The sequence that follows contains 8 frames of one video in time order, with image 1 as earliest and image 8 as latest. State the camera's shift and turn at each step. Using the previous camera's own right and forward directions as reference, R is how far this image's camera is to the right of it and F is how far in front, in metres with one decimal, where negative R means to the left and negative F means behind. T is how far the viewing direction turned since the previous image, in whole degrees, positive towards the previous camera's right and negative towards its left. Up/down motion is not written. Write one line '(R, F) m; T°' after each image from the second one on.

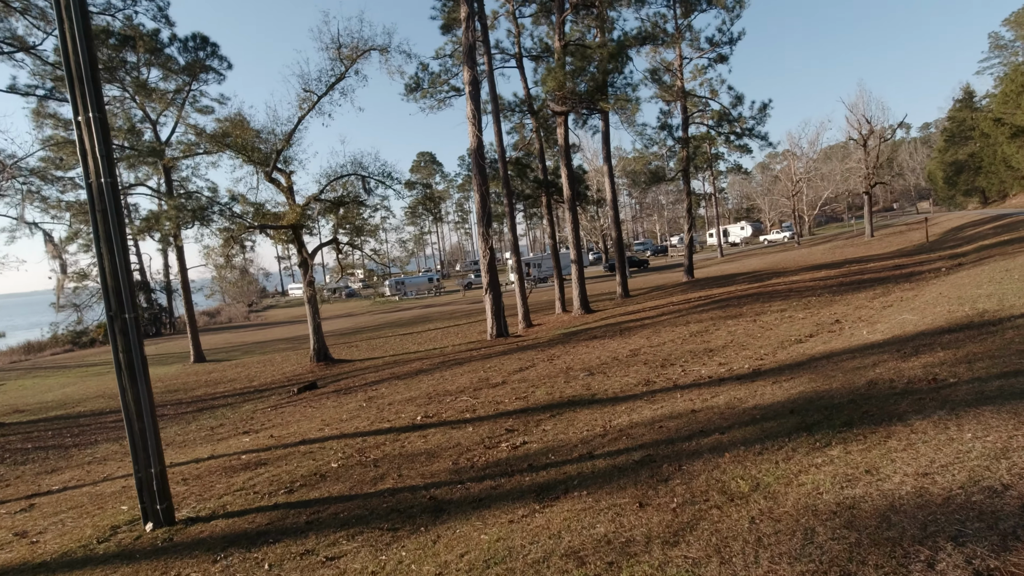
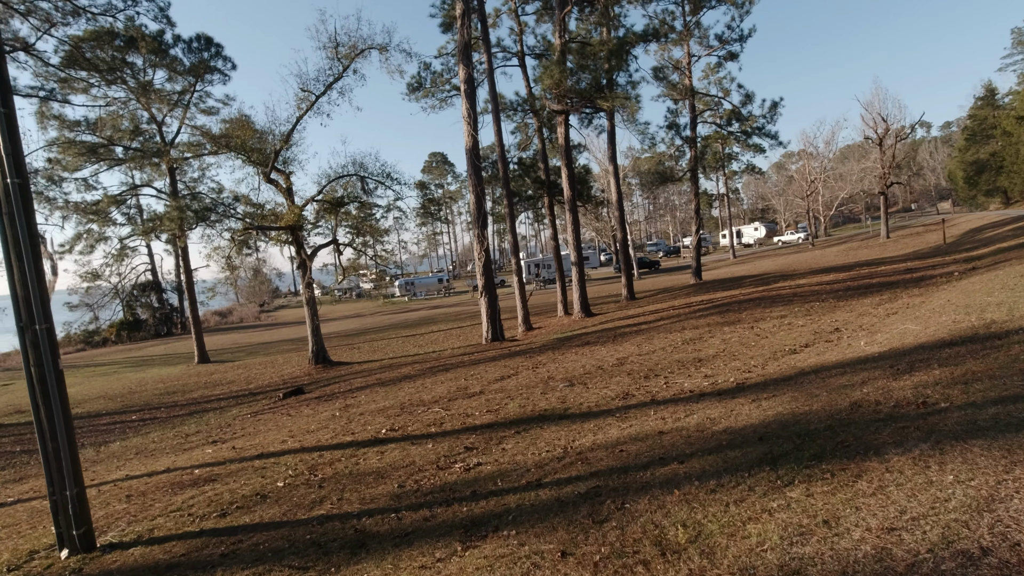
(+0.6, +0.5) m; -1°
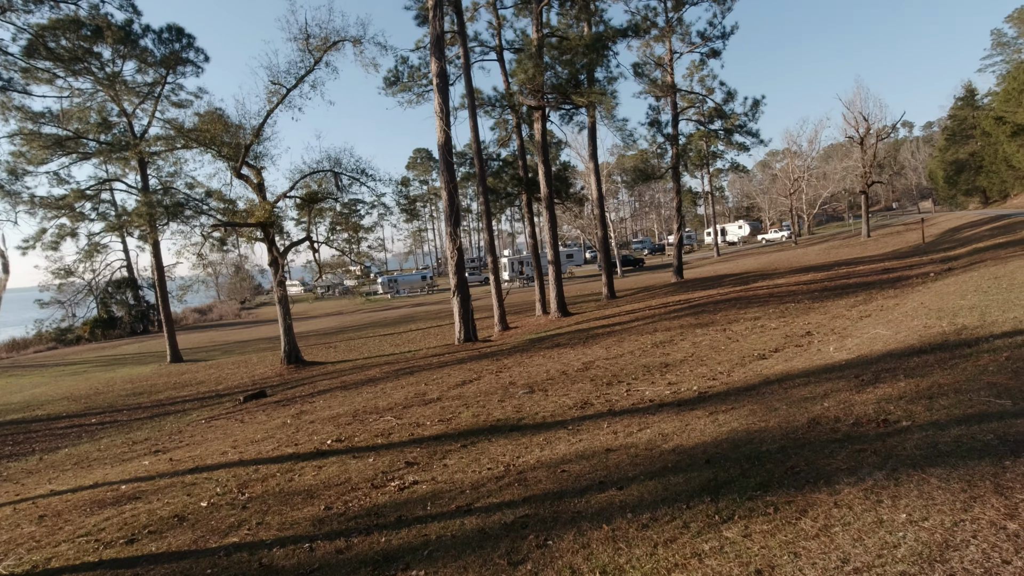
(+0.4, +0.4) m; +1°
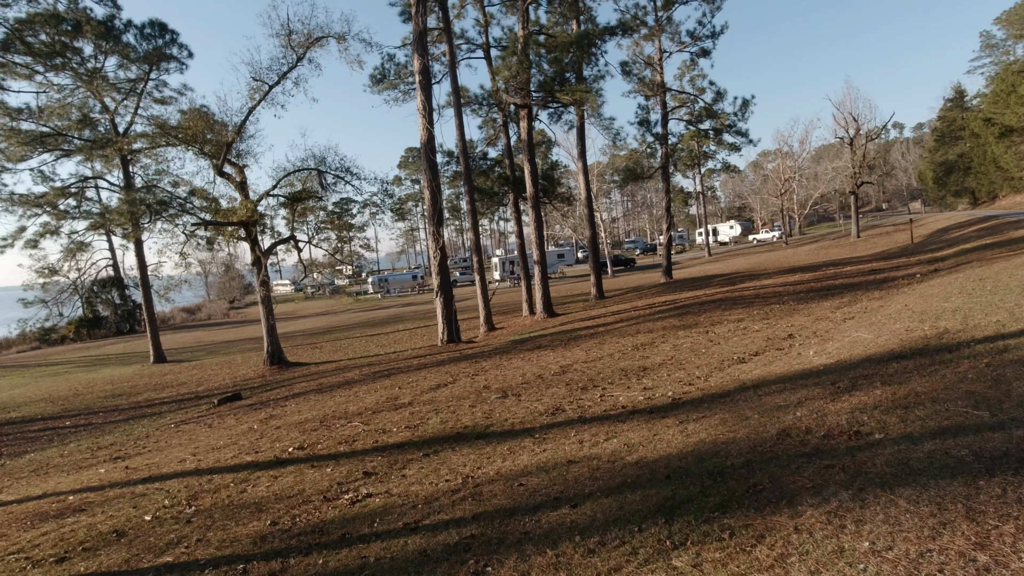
(+0.3, +0.3) m; +1°
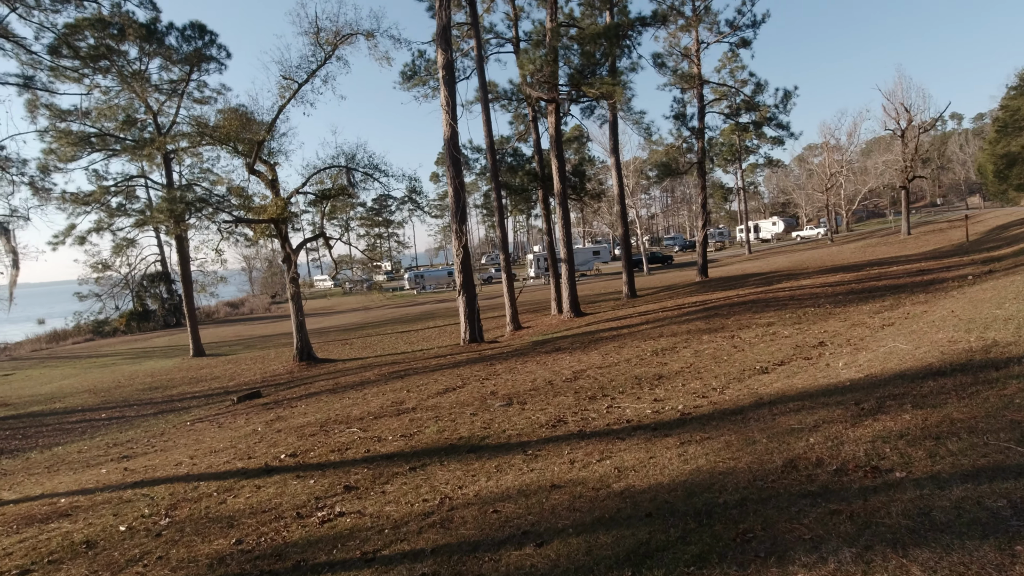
(+0.4, +0.4) m; -4°
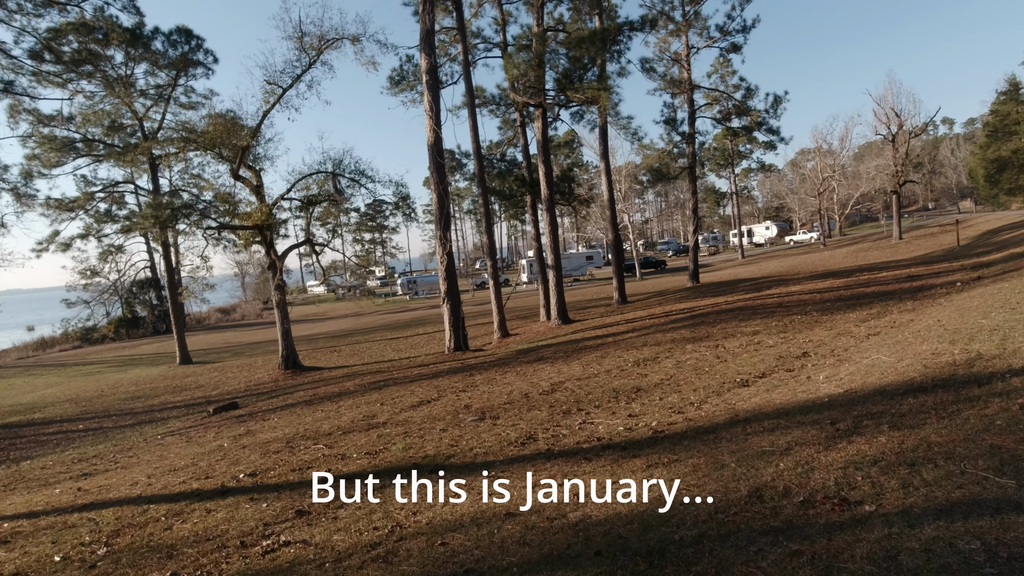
(+0.3, +0.3) m; 0°
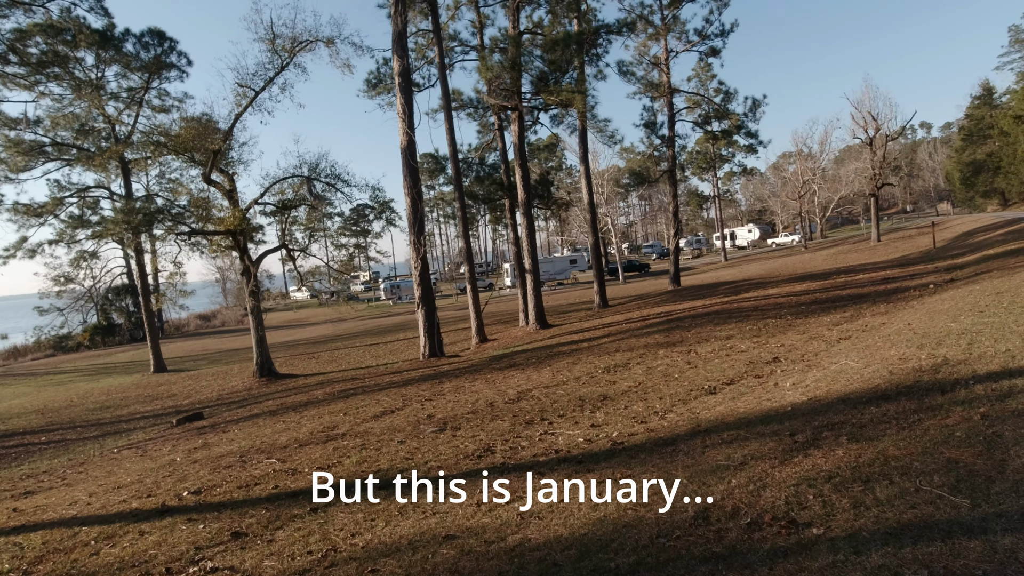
(+0.3, +0.2) m; +1°
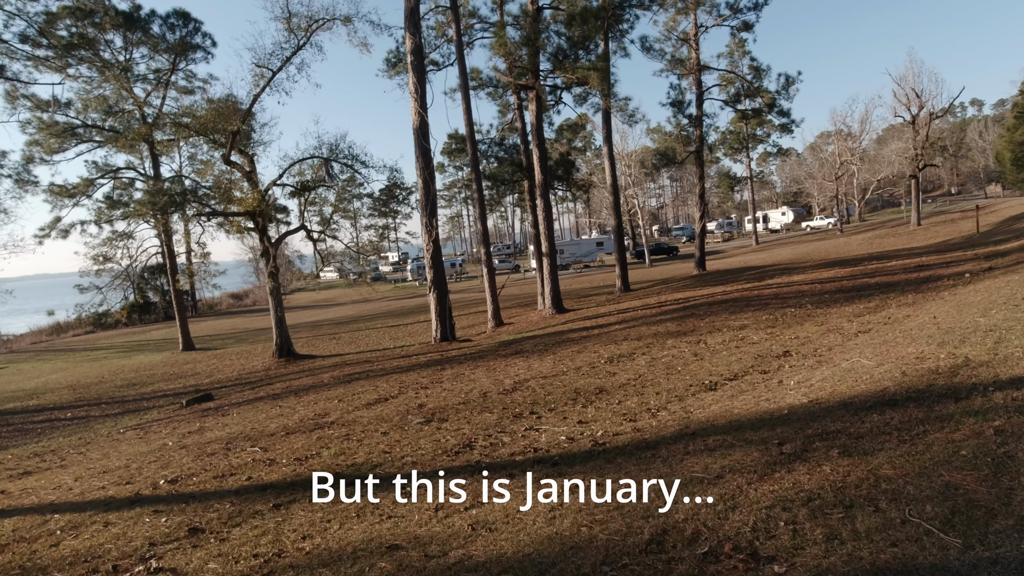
(+0.5, +0.4) m; -3°
